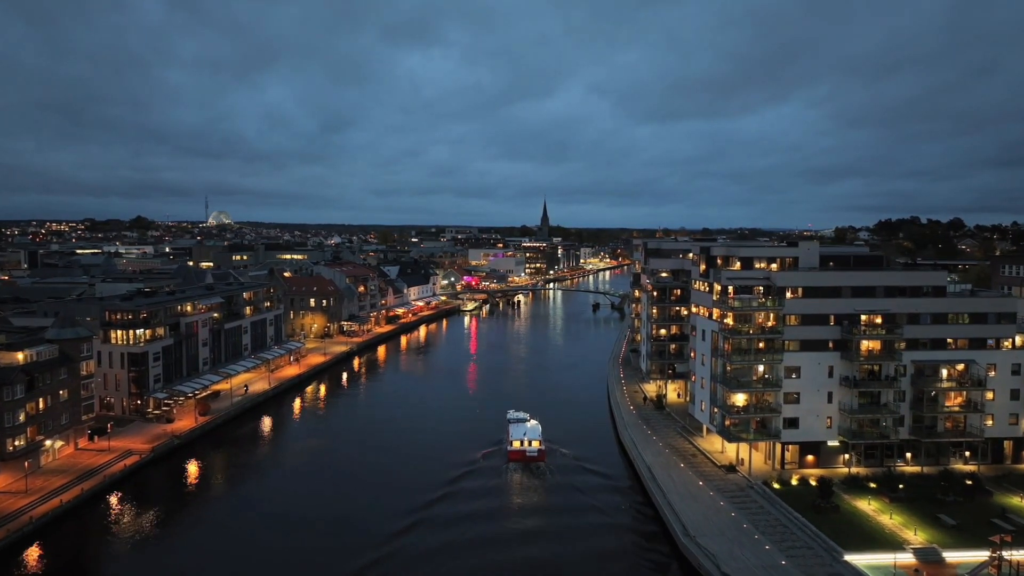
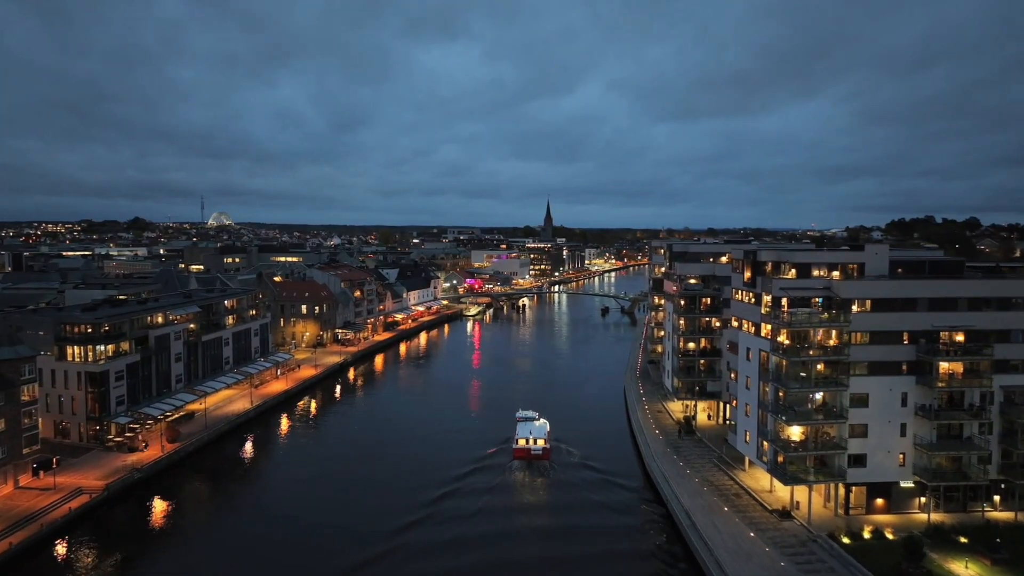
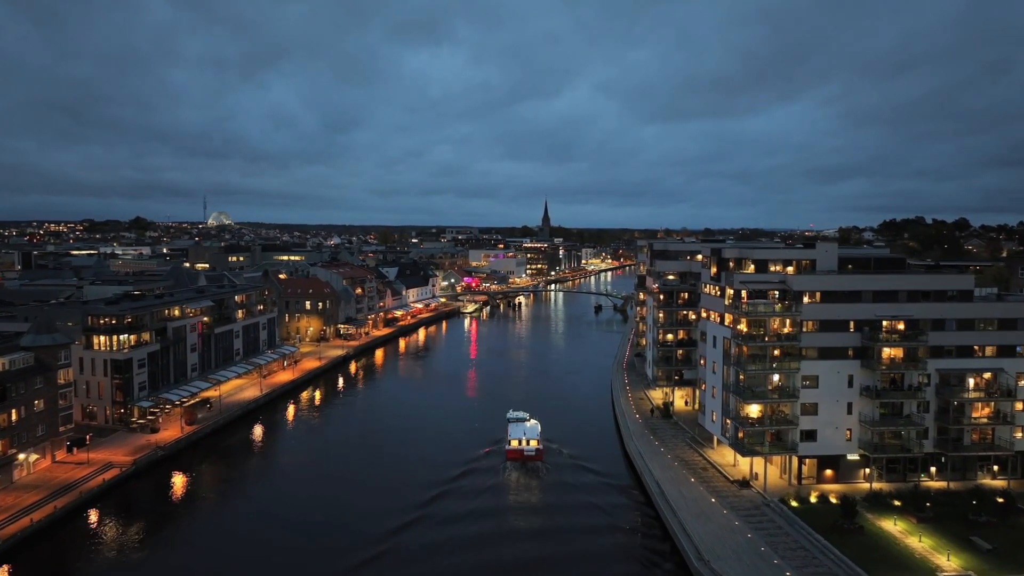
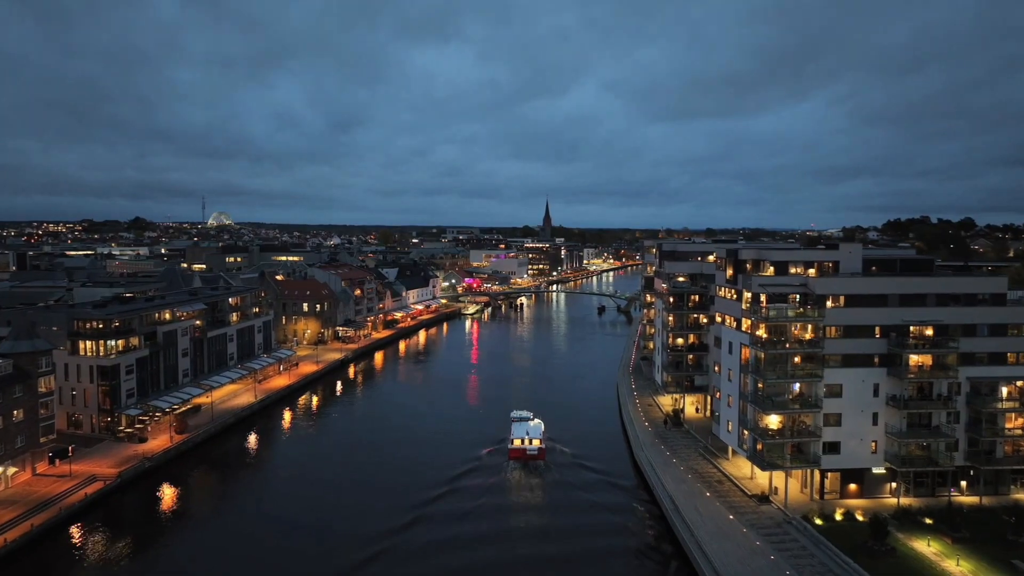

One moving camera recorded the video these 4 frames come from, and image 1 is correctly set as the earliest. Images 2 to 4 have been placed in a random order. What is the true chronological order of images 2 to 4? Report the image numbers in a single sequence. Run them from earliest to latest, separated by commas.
3, 4, 2
